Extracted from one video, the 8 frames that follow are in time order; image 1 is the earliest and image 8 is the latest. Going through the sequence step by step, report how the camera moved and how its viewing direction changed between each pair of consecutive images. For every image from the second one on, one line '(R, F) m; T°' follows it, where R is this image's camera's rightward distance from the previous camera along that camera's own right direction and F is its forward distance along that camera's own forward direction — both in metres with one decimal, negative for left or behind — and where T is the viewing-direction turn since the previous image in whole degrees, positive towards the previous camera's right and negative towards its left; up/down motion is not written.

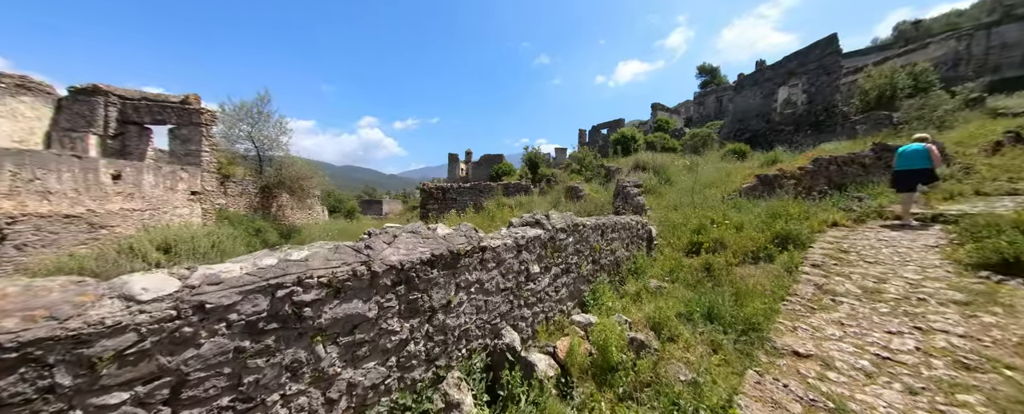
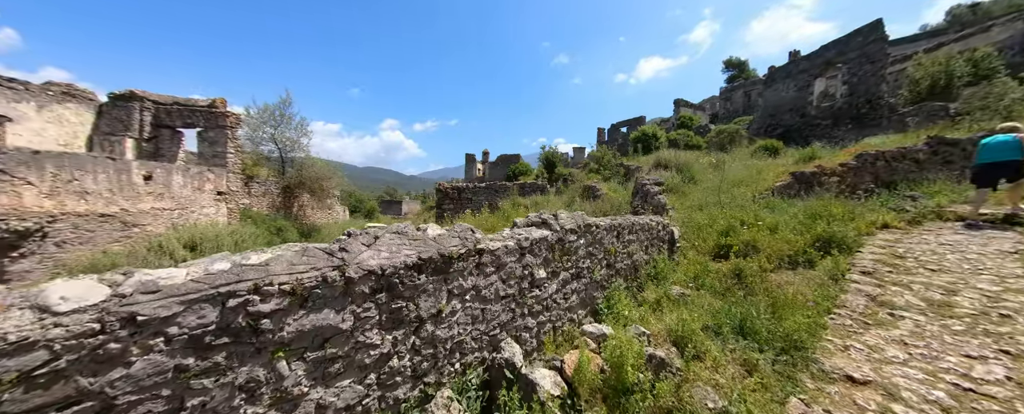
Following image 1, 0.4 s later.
(+0.1, +0.2) m; -3°
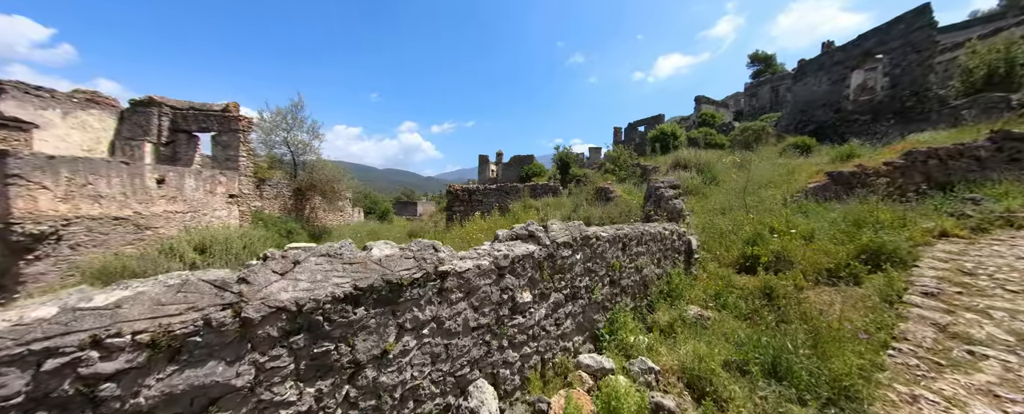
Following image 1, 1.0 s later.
(+0.2, +0.3) m; -3°
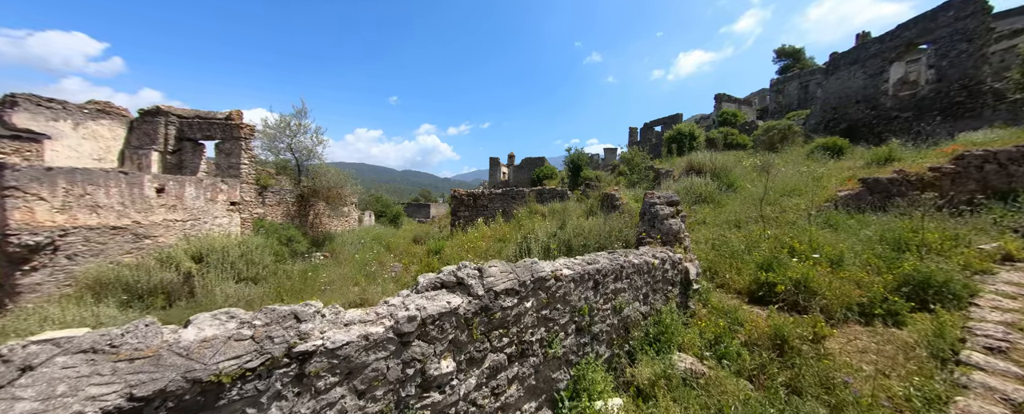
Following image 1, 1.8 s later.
(+0.4, +0.4) m; -3°
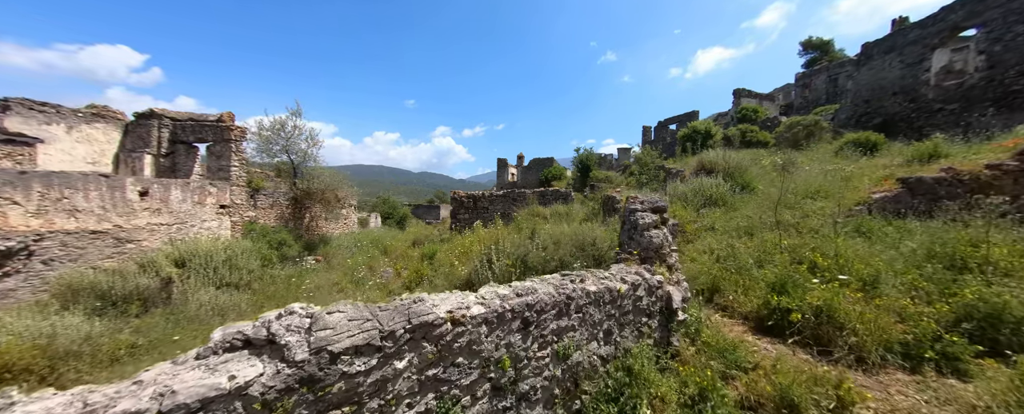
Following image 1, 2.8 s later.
(+0.5, +0.5) m; -3°
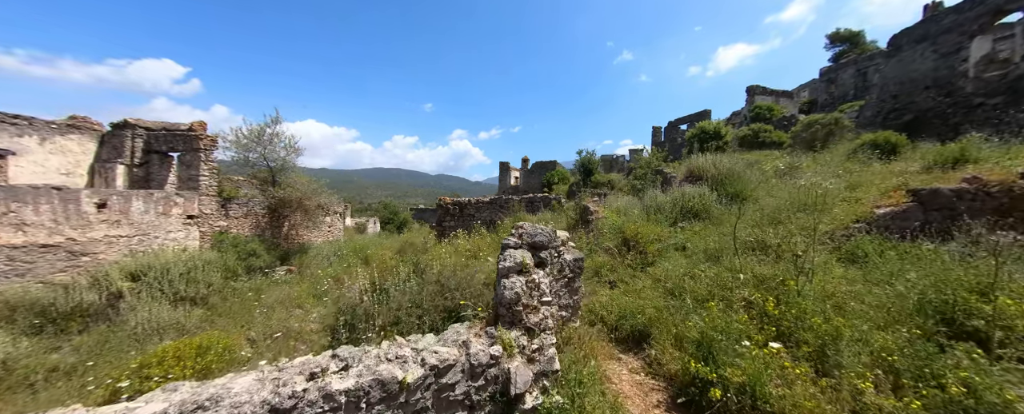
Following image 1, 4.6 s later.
(+1.1, +0.5) m; -3°
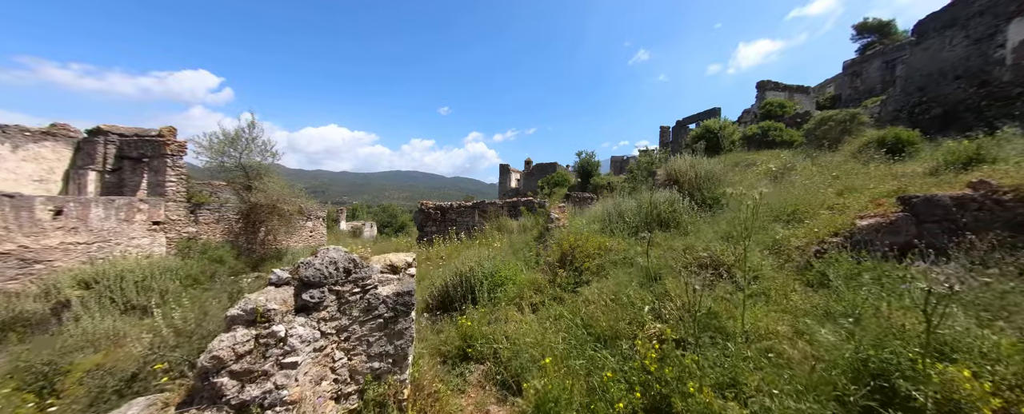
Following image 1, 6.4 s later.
(+1.2, +0.5) m; -3°
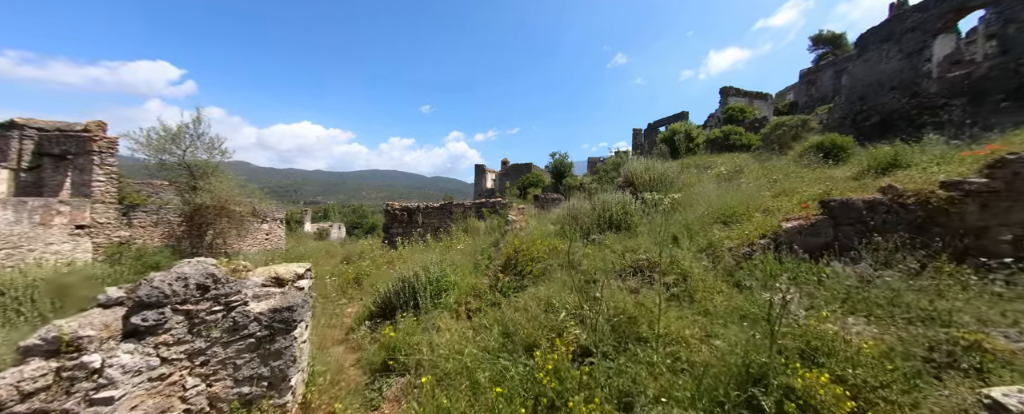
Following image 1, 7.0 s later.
(+0.5, +0.1) m; +4°
